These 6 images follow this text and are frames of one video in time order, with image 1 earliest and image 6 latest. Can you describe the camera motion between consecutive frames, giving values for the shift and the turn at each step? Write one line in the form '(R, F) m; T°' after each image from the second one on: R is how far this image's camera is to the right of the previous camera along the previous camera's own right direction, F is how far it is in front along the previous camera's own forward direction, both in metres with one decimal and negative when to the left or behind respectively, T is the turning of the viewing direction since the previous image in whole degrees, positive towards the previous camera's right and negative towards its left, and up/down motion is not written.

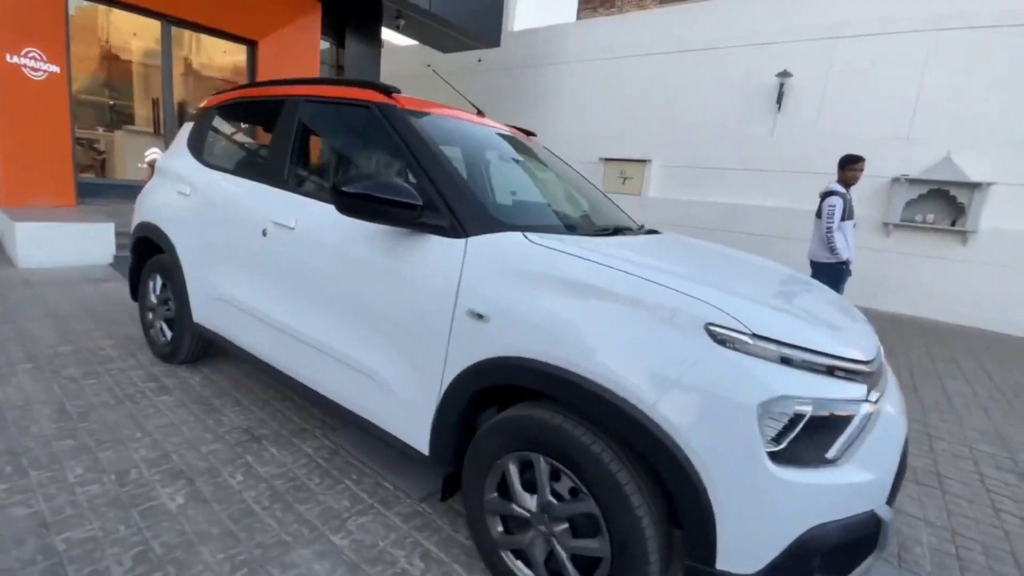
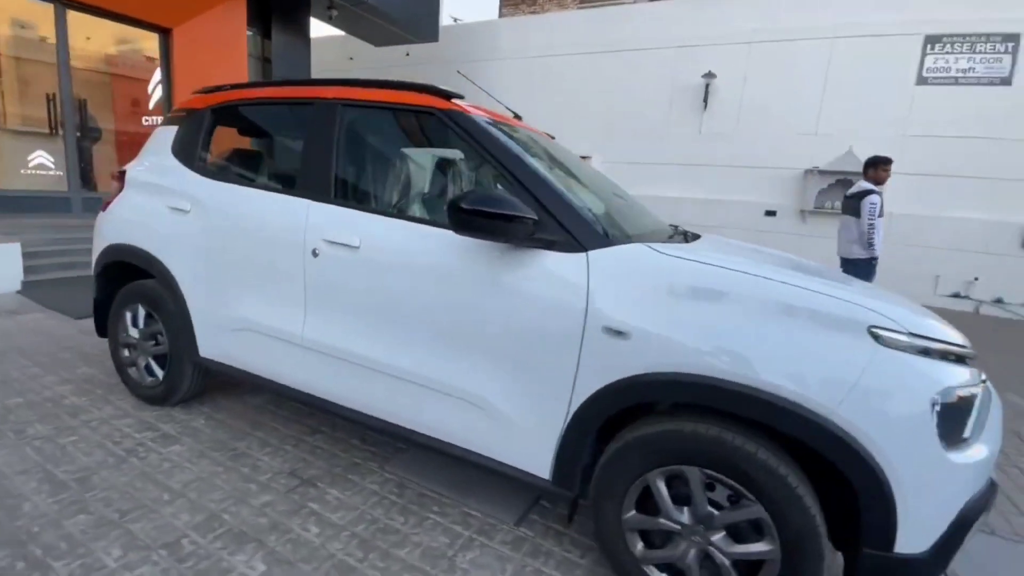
(-0.8, +0.1) m; +10°
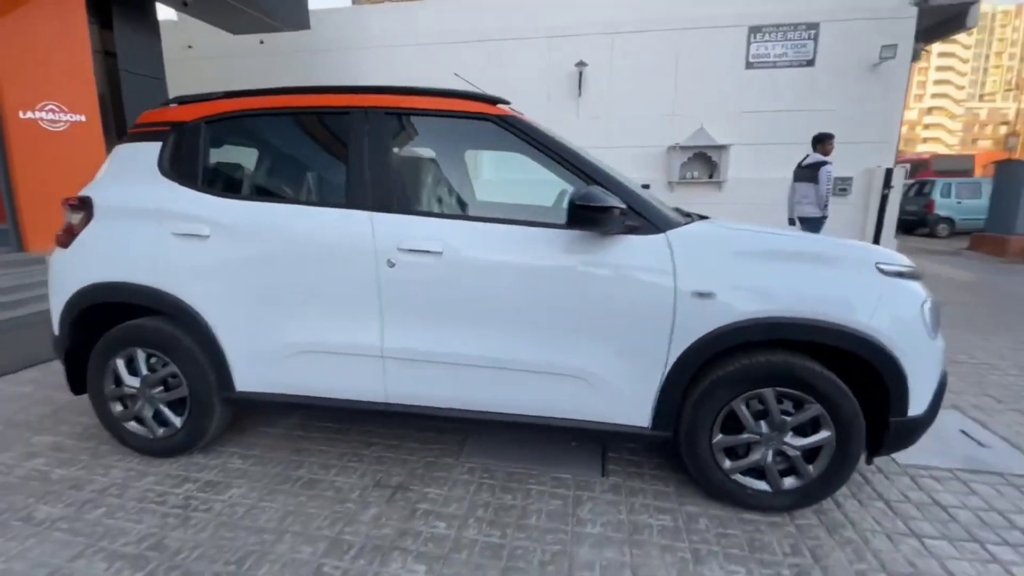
(-1.1, -0.1) m; +15°
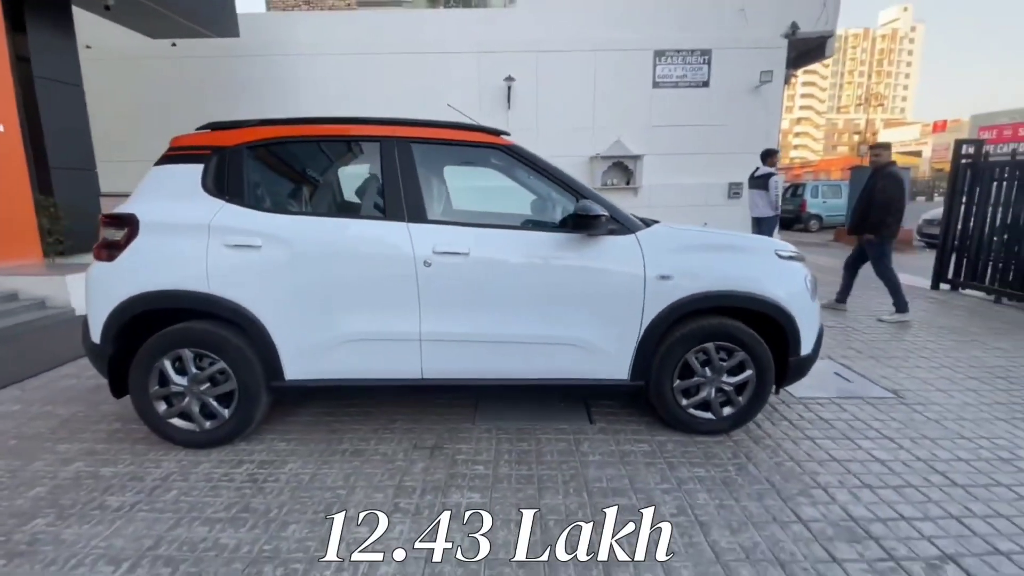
(-0.6, -0.6) m; +10°
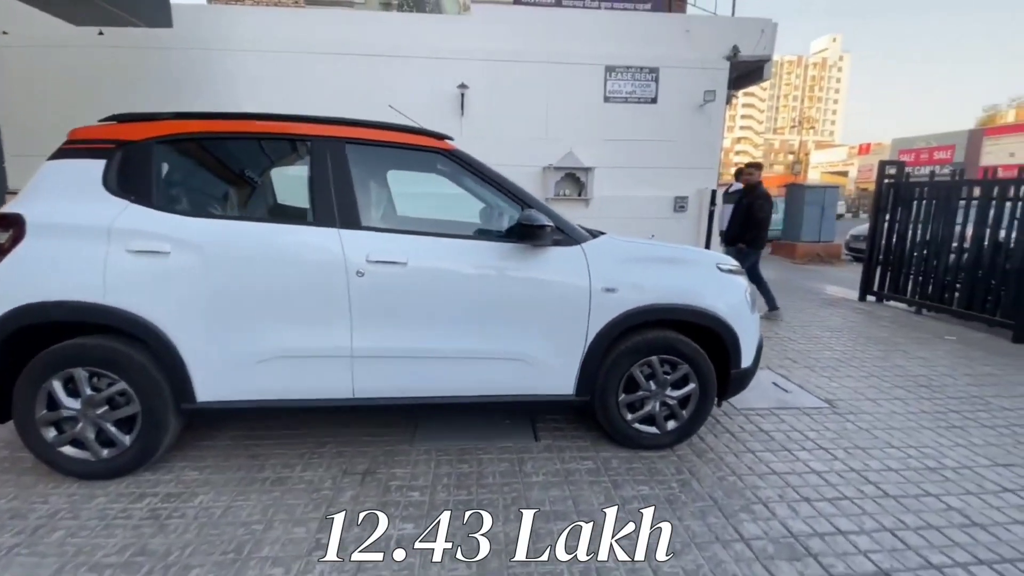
(+0.1, +0.1) m; +5°
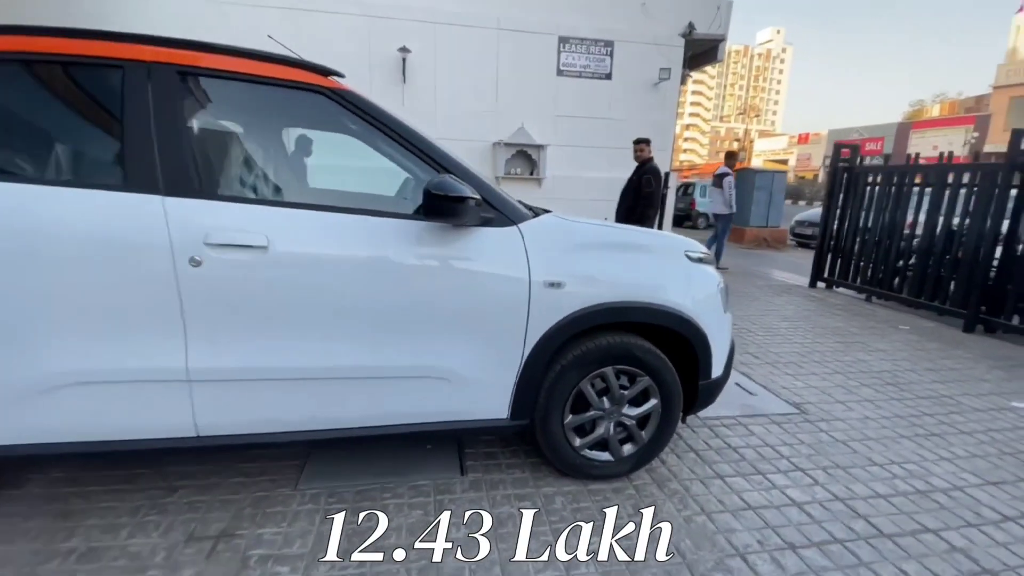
(+0.2, +0.7) m; +6°
